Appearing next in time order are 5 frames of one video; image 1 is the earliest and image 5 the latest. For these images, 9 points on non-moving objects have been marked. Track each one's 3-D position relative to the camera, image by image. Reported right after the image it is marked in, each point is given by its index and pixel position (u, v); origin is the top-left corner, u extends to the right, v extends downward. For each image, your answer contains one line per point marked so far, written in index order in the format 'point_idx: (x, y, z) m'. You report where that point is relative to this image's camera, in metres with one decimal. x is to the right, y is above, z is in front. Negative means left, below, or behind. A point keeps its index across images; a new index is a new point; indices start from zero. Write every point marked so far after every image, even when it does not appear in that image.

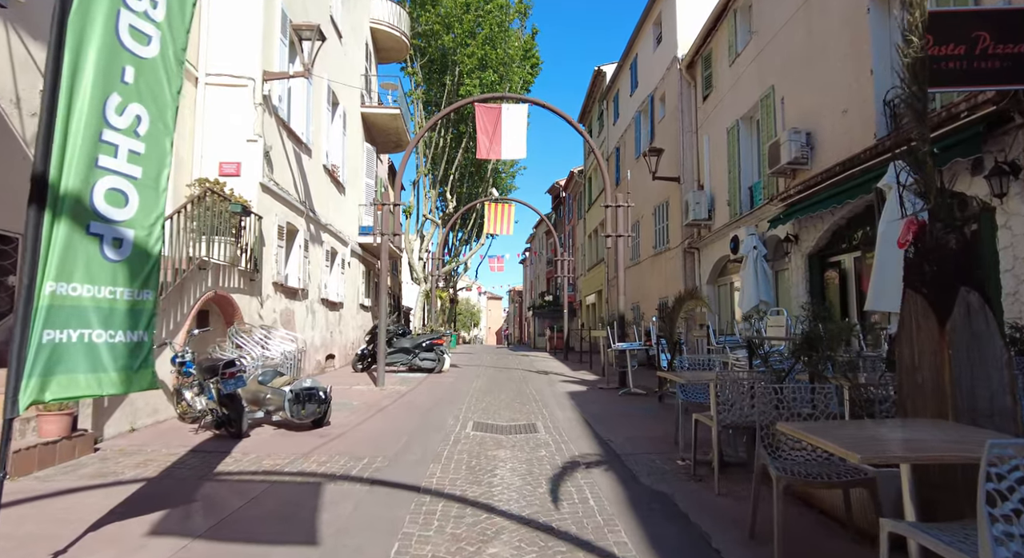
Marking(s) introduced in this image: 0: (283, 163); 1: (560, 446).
0: (-4.3, +2.2, +11.3) m
1: (+0.5, -1.7, +6.0) m
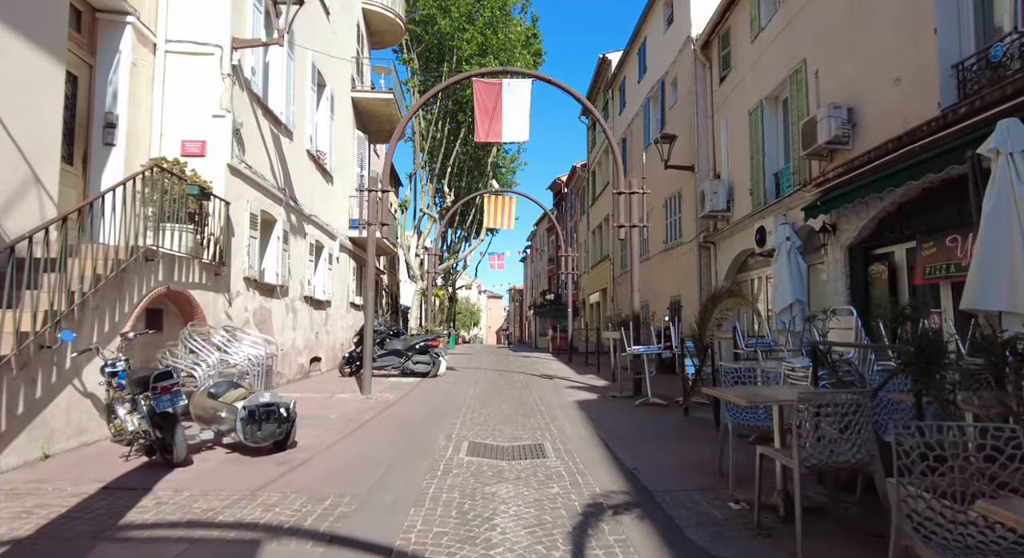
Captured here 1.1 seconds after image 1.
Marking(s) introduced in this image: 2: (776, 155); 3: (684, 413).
0: (-4.2, +2.3, +10.1) m
1: (+0.5, -1.6, +4.8) m
2: (+5.4, +2.5, +12.3) m
3: (+2.3, -1.9, +8.2) m
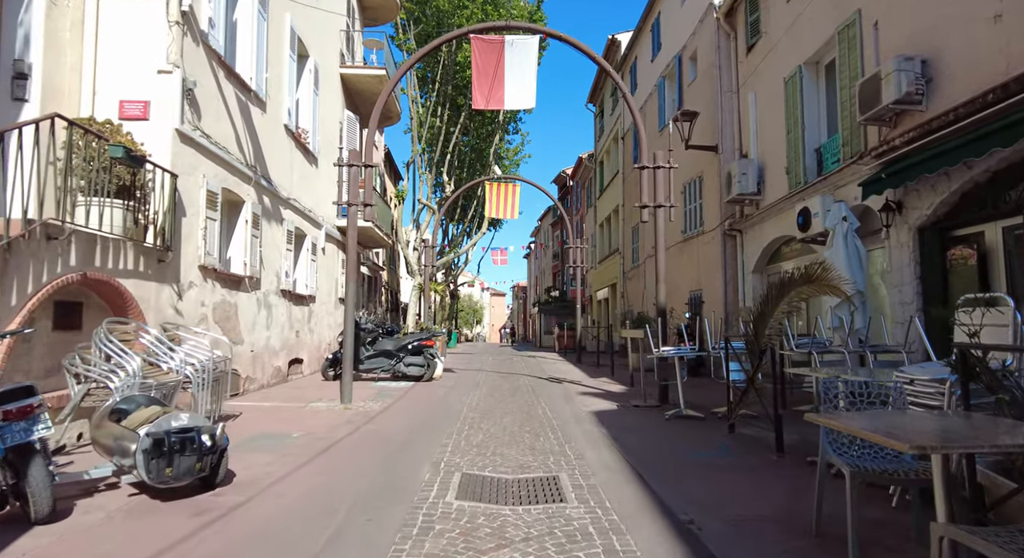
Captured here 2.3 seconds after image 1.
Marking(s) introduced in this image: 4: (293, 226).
0: (-4.2, +2.4, +8.6) m
1: (+0.6, -1.5, +3.4) m
2: (+5.5, +2.7, +10.8) m
3: (+2.4, -1.7, +6.7) m
4: (-4.4, +1.1, +12.0) m
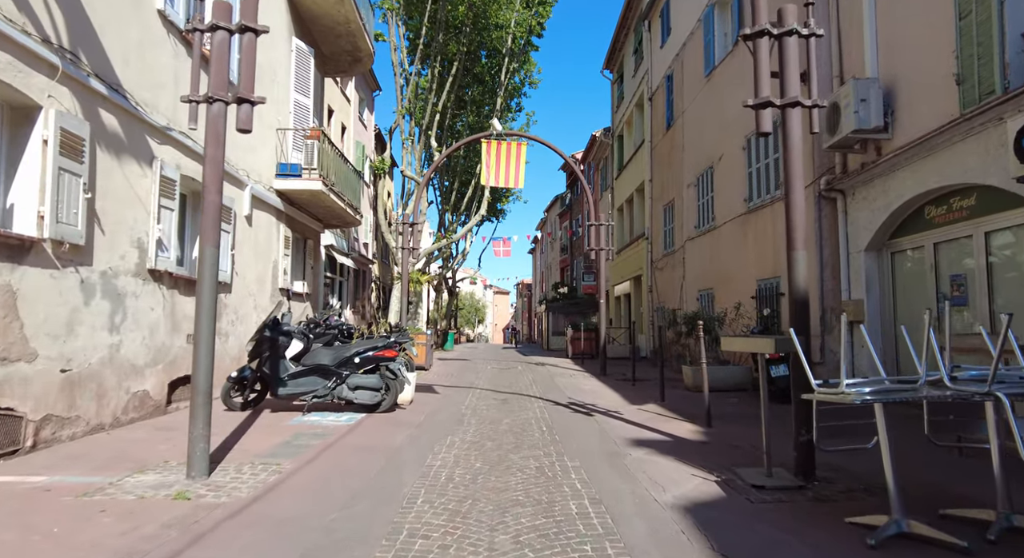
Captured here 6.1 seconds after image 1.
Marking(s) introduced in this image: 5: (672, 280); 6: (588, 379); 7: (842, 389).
0: (-4.2, +2.7, +4.4) m
1: (+0.5, -1.2, -0.9) m
2: (+5.5, +3.0, +6.5) m
3: (+2.4, -1.4, +2.4) m
4: (-4.3, +1.4, +7.7) m
5: (+4.8, 0.0, +18.0) m
6: (+1.6, -2.1, +12.4) m
7: (+2.0, -0.7, +3.7) m
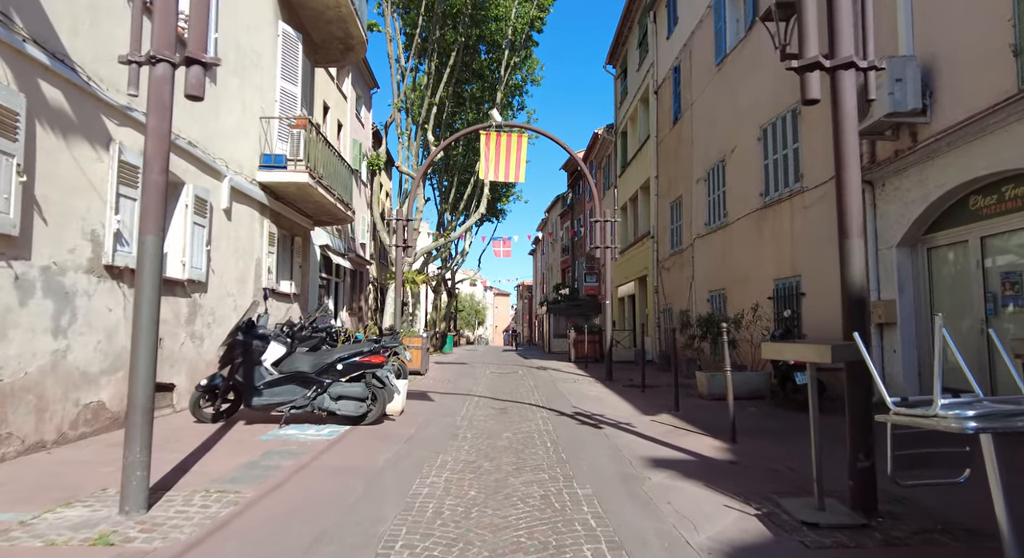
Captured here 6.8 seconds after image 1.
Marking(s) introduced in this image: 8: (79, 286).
0: (-4.2, +2.8, +3.6) m
1: (+0.5, -1.1, -1.7) m
2: (+5.5, +3.1, +5.7) m
3: (+2.4, -1.3, +1.6) m
4: (-4.3, +1.4, +7.0) m
5: (+4.8, 0.0, +17.2) m
6: (+1.6, -2.1, +11.6) m
7: (+2.0, -0.6, +2.9) m
8: (-4.4, -0.1, +6.1) m
